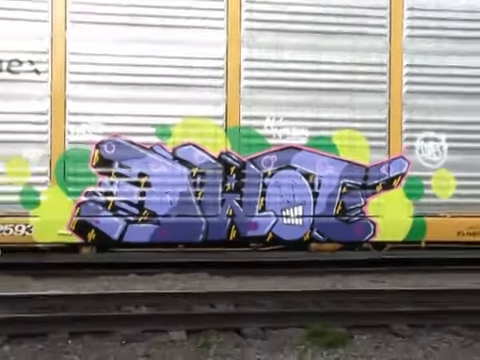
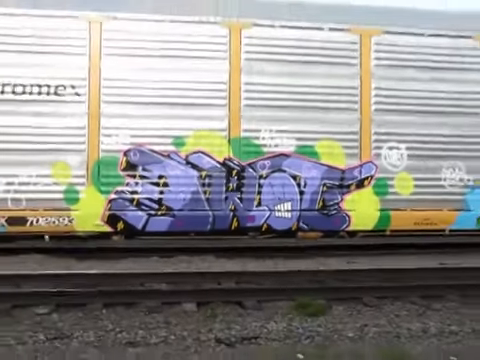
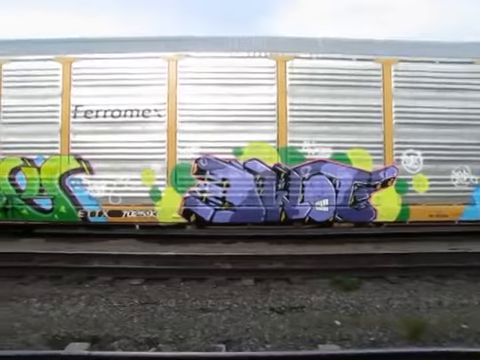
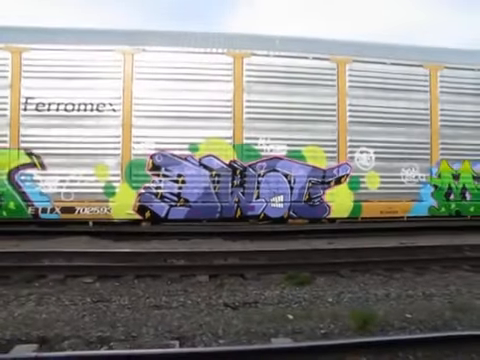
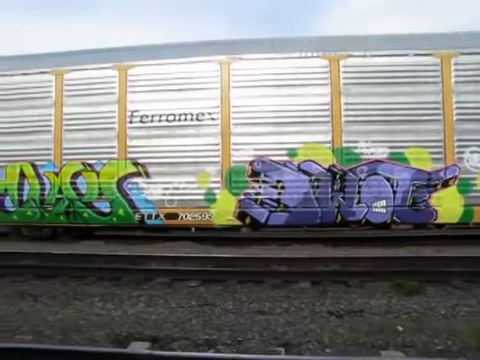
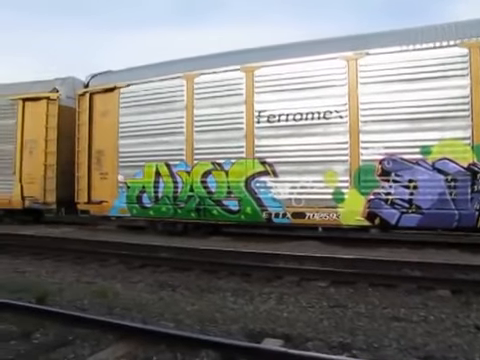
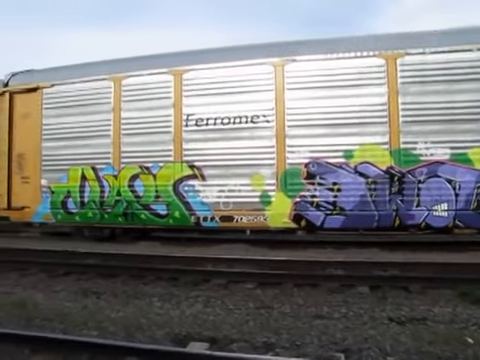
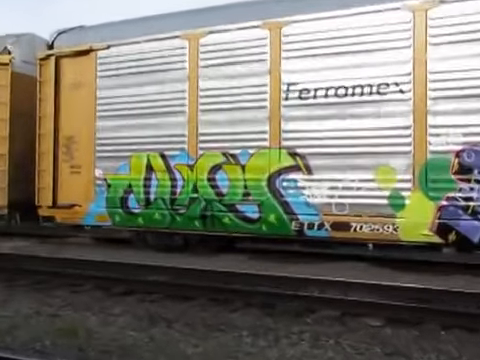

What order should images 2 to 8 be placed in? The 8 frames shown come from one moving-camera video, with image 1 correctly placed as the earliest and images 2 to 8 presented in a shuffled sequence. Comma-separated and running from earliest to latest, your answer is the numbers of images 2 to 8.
2, 4, 3, 5, 7, 6, 8
